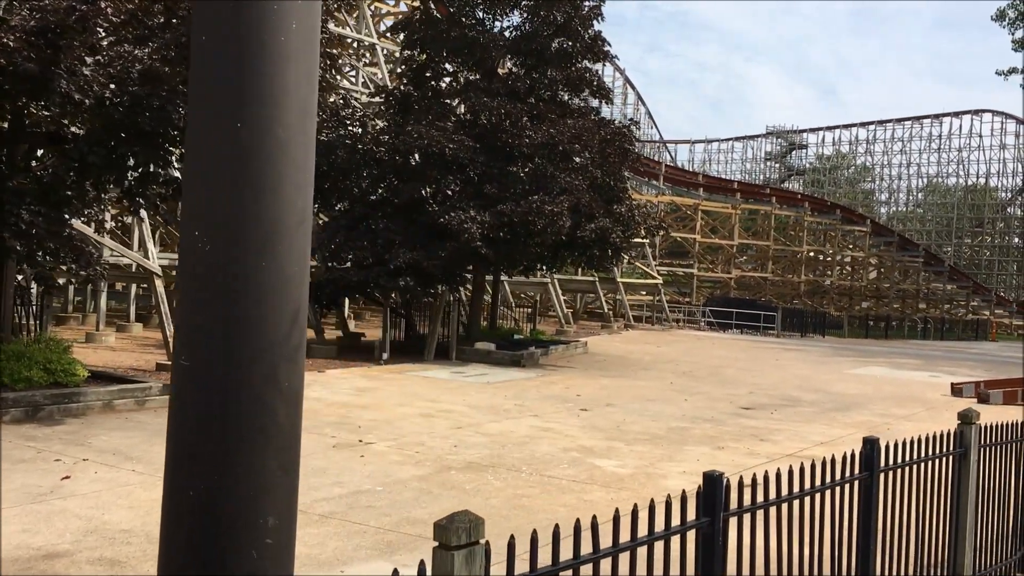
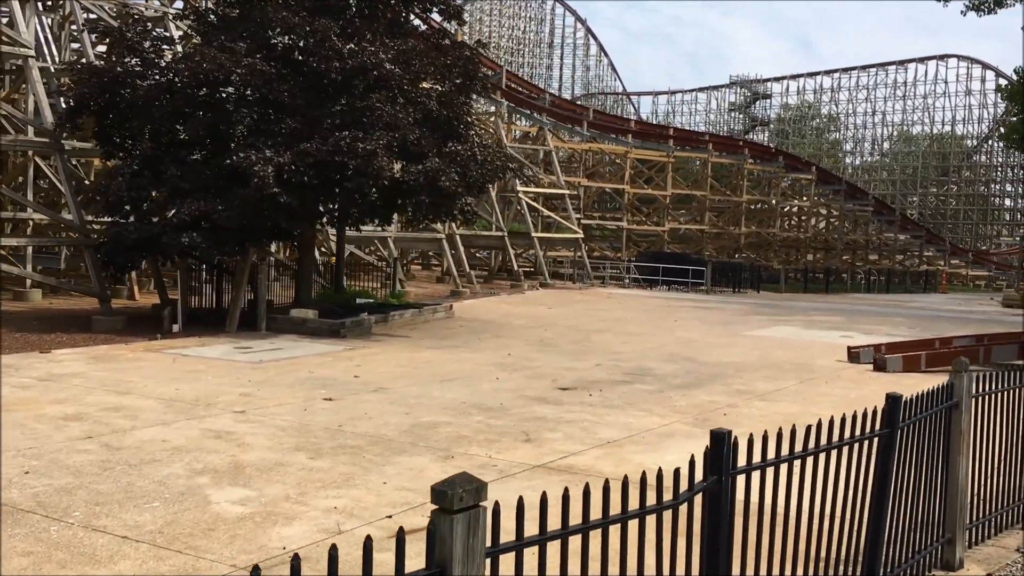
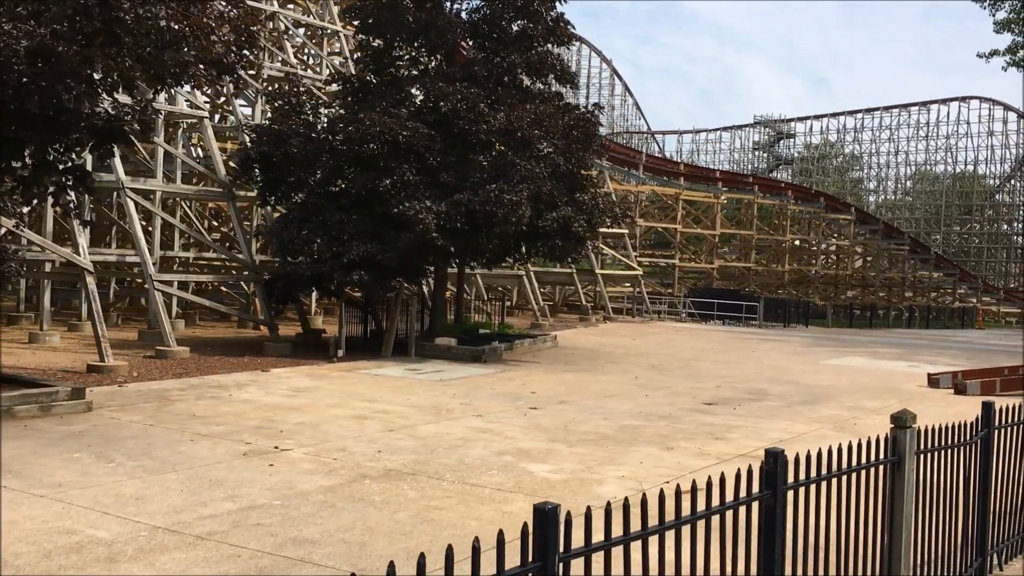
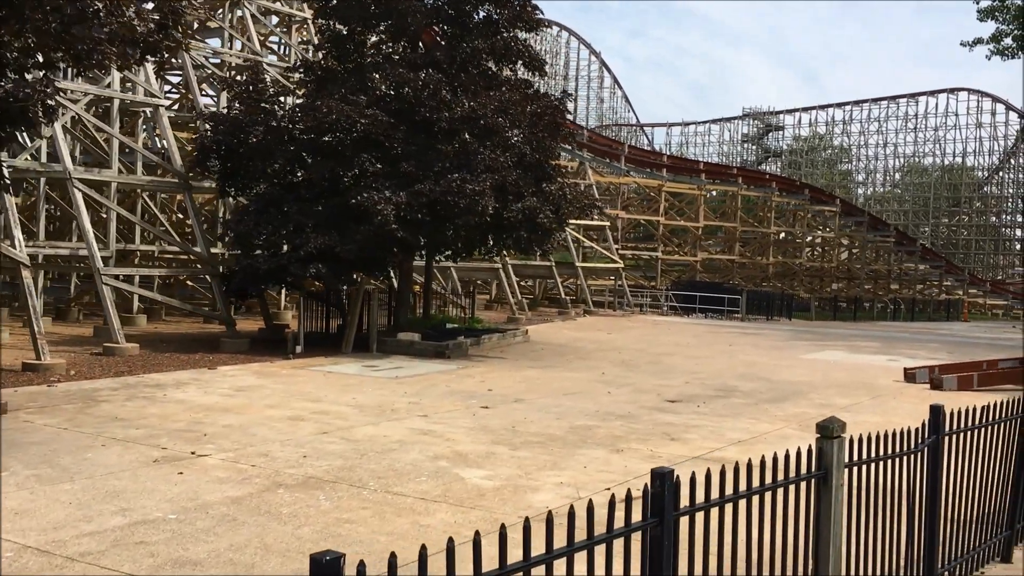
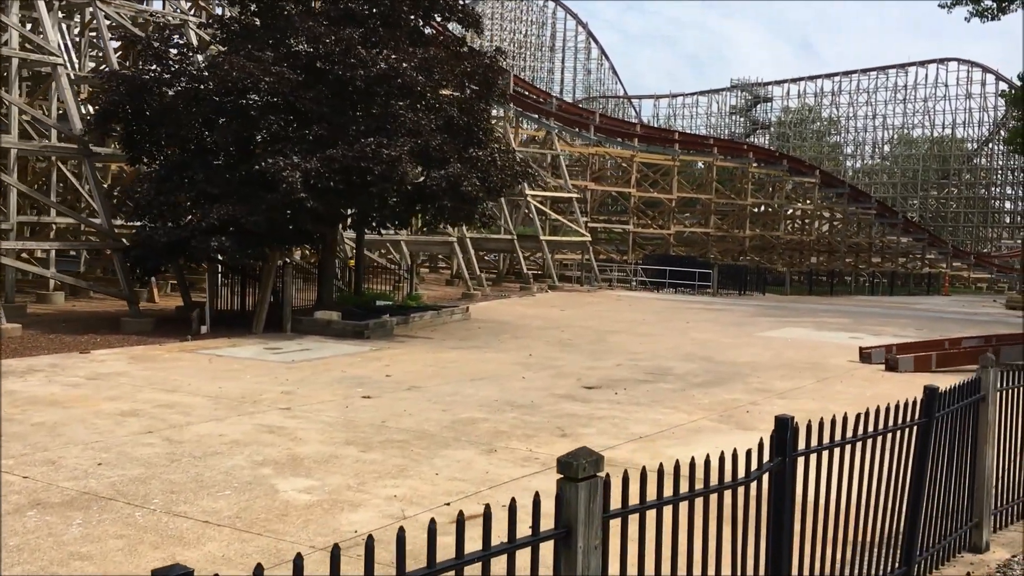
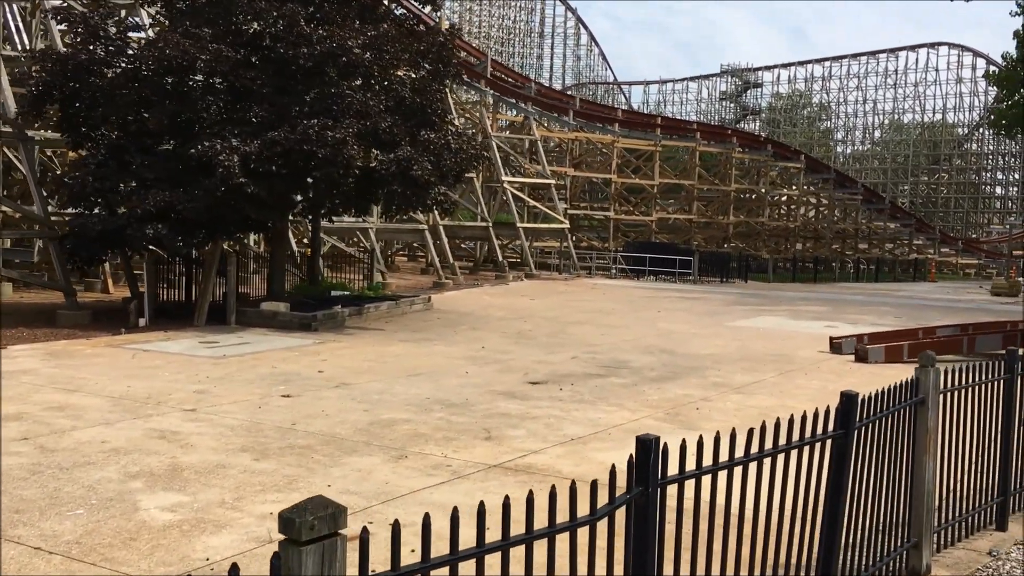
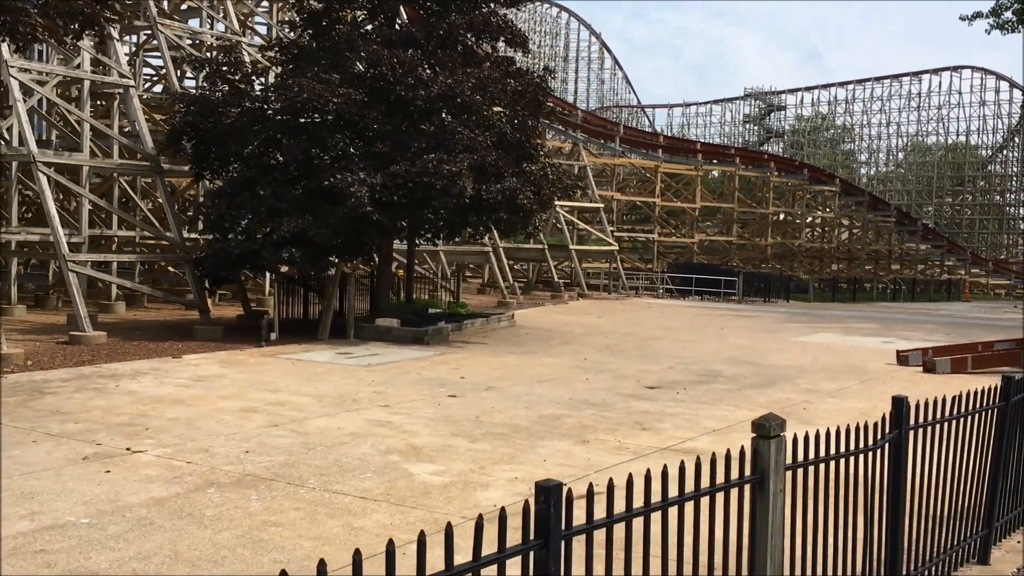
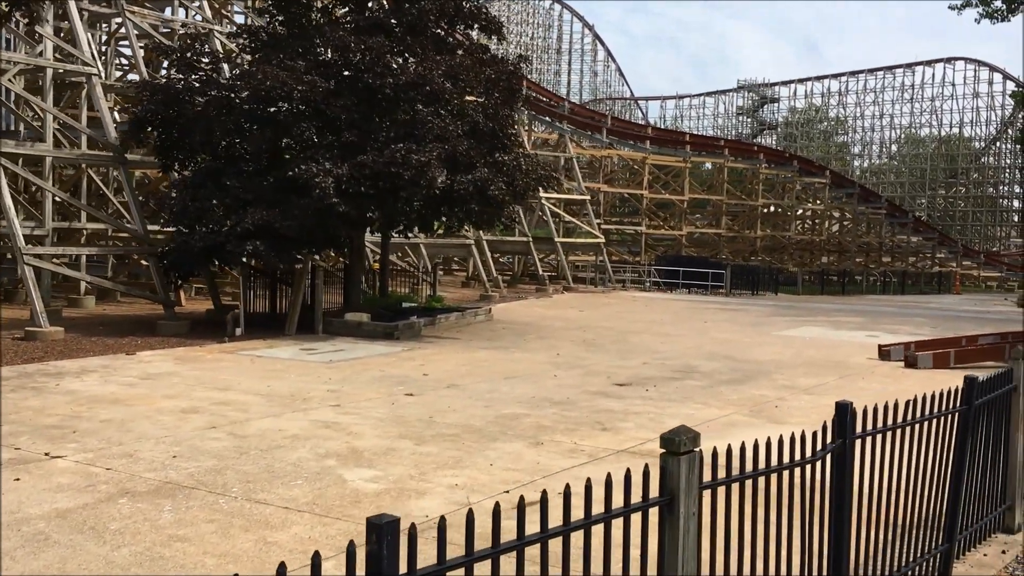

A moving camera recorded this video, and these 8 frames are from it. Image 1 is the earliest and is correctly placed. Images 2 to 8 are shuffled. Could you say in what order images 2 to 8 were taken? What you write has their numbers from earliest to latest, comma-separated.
3, 4, 7, 8, 5, 2, 6
